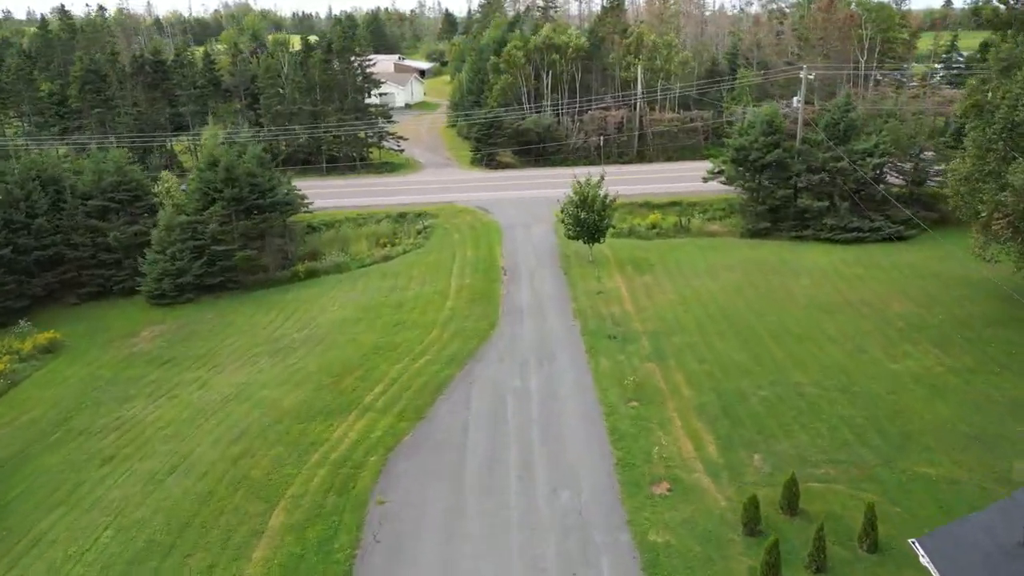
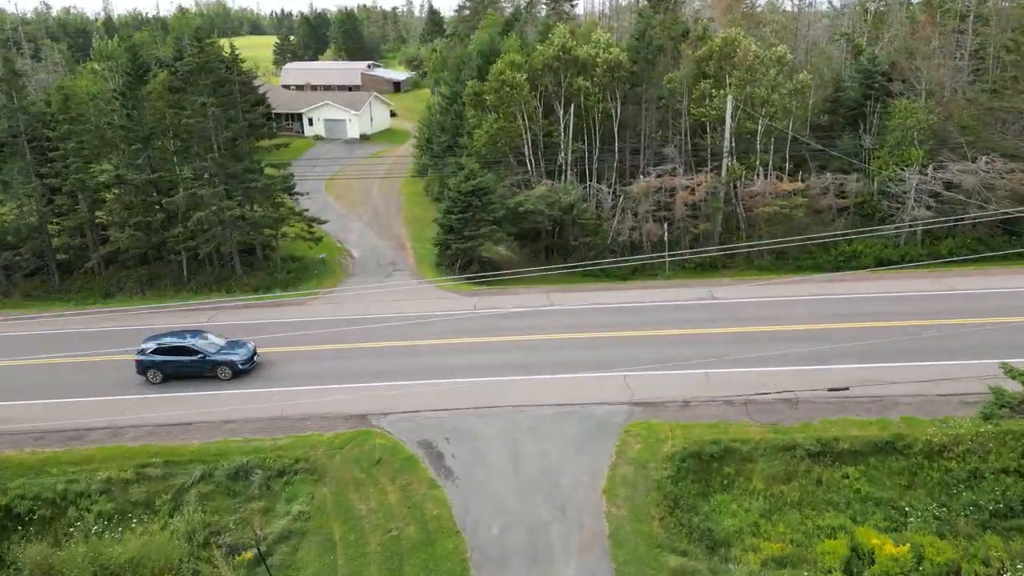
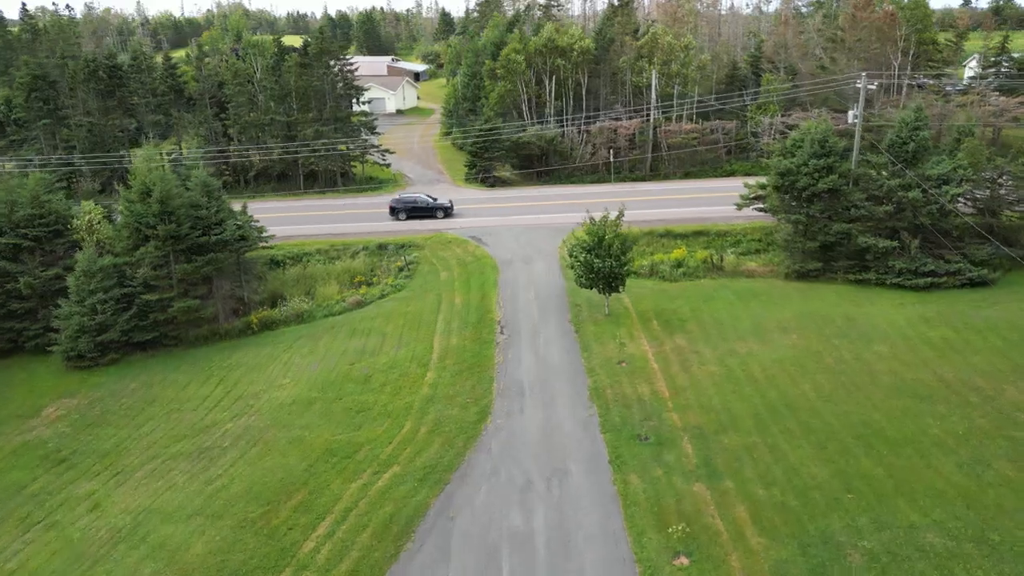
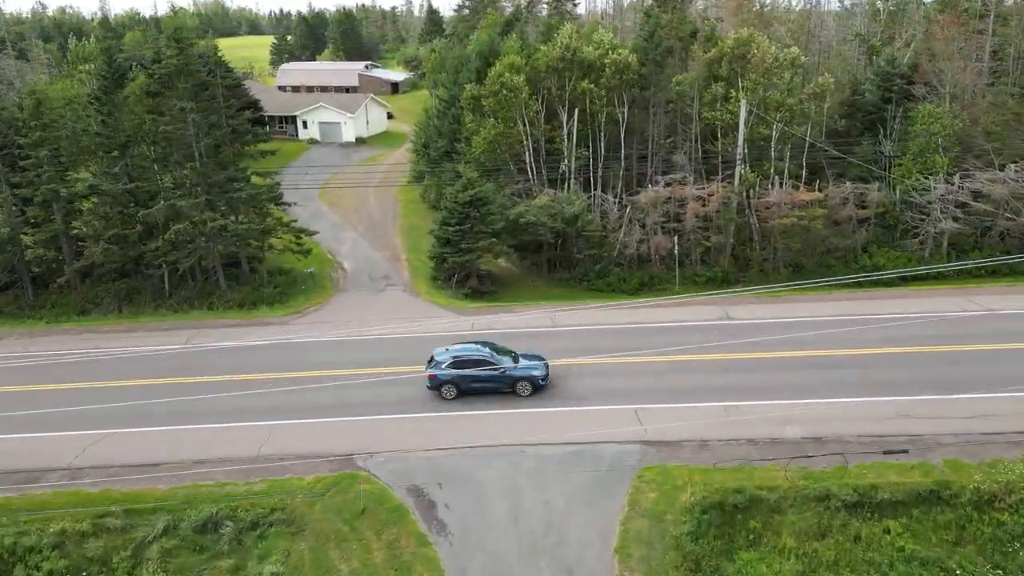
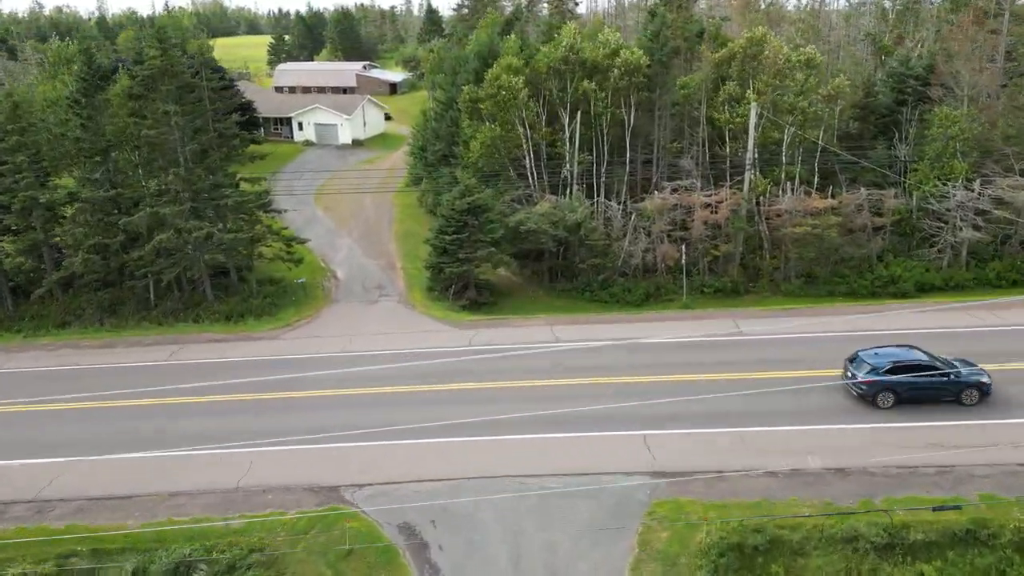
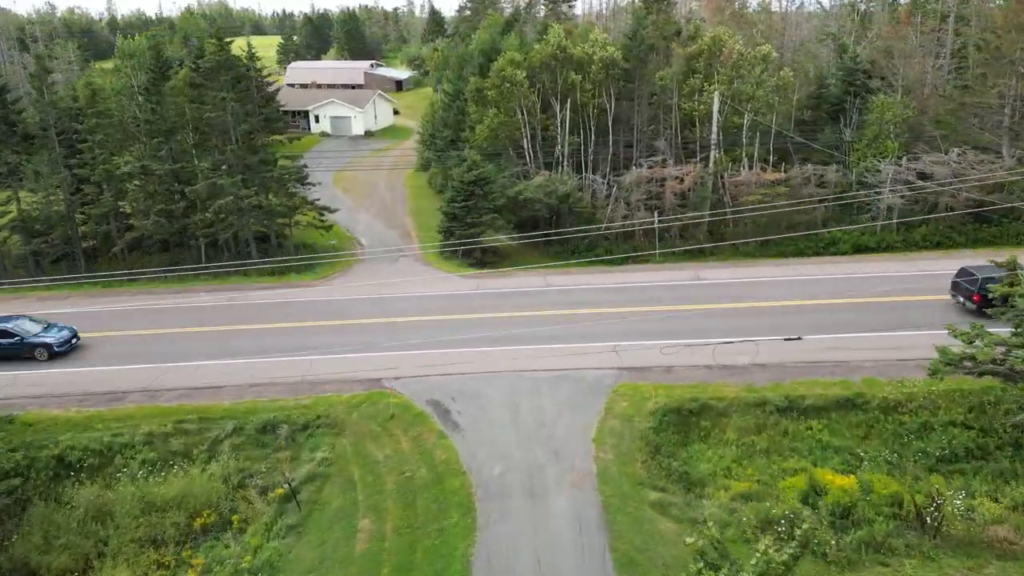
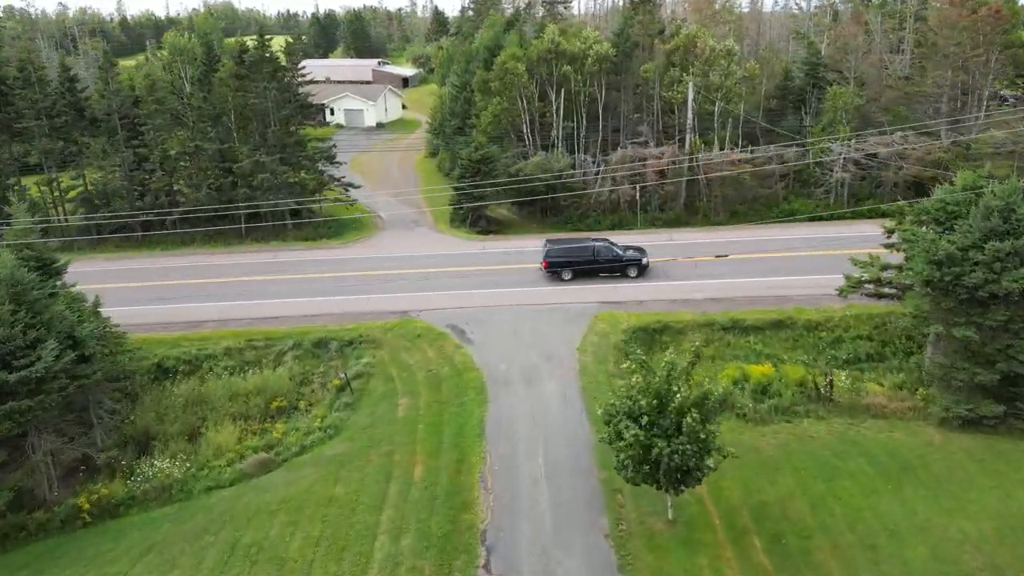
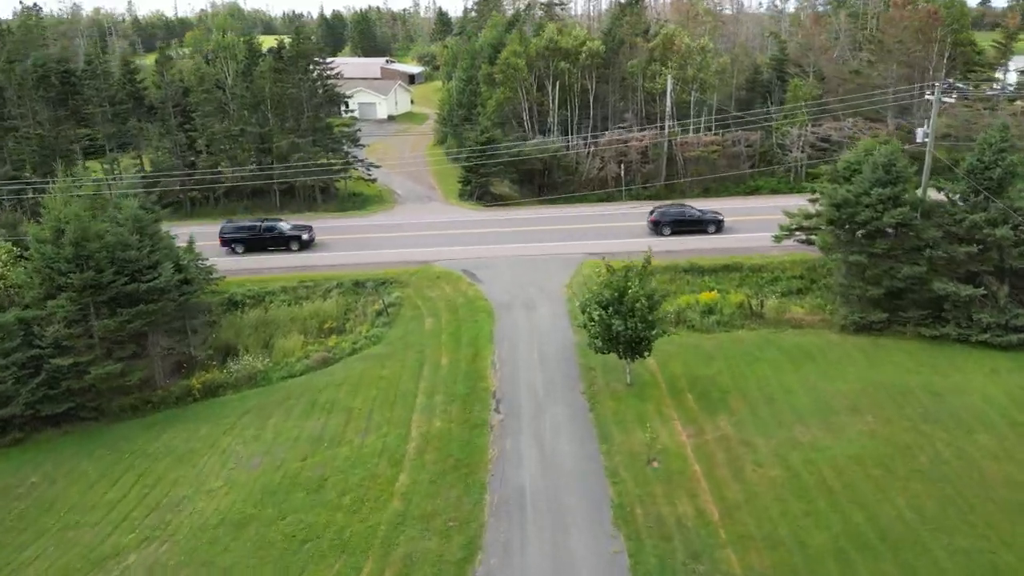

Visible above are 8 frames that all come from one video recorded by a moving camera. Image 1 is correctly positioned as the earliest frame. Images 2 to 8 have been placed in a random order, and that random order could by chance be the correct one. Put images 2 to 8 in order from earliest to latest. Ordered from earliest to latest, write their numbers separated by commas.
3, 8, 7, 6, 2, 4, 5
